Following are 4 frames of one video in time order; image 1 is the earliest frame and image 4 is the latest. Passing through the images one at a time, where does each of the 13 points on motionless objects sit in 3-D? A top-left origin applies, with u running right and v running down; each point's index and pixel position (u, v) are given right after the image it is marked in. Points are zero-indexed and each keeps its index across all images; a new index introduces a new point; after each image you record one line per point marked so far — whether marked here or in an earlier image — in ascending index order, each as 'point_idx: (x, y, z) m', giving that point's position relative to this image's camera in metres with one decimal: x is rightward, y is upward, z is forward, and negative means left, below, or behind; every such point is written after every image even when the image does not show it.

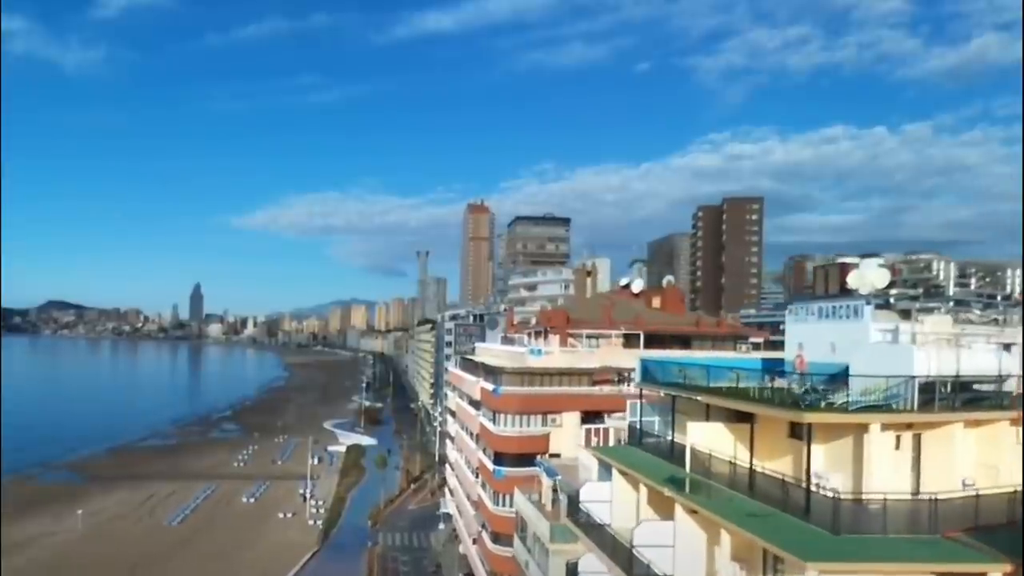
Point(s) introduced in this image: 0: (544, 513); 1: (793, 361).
0: (+0.6, -4.3, +16.5) m
1: (+4.3, -1.1, +13.1) m
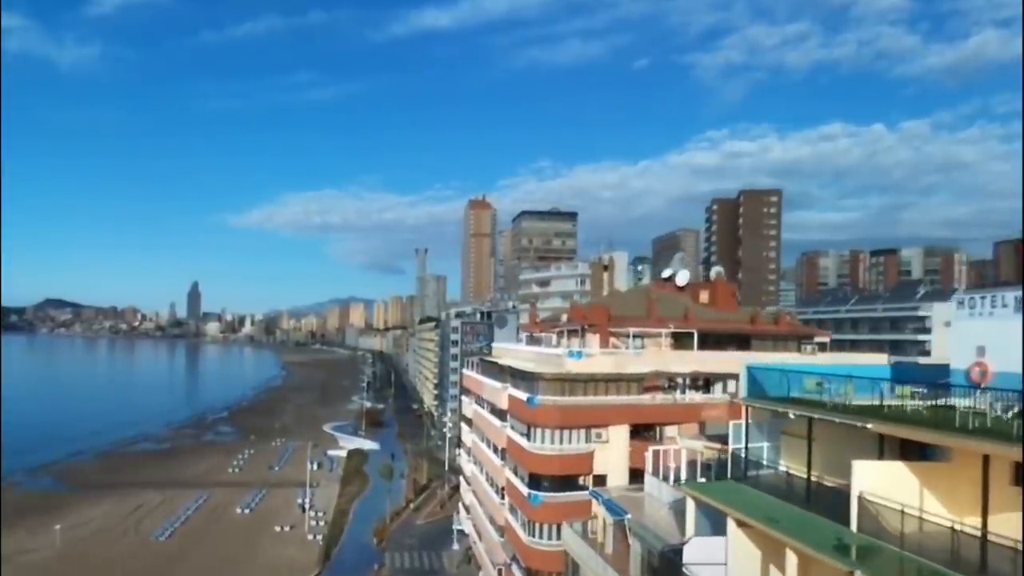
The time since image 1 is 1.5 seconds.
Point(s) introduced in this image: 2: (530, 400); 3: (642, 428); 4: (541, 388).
0: (+1.5, -4.1, +13.0) m
1: (+5.1, -0.9, +9.6) m
2: (+0.4, -2.5, +18.9) m
3: (+2.9, -3.1, +19.5) m
4: (+0.7, -2.2, +19.1) m
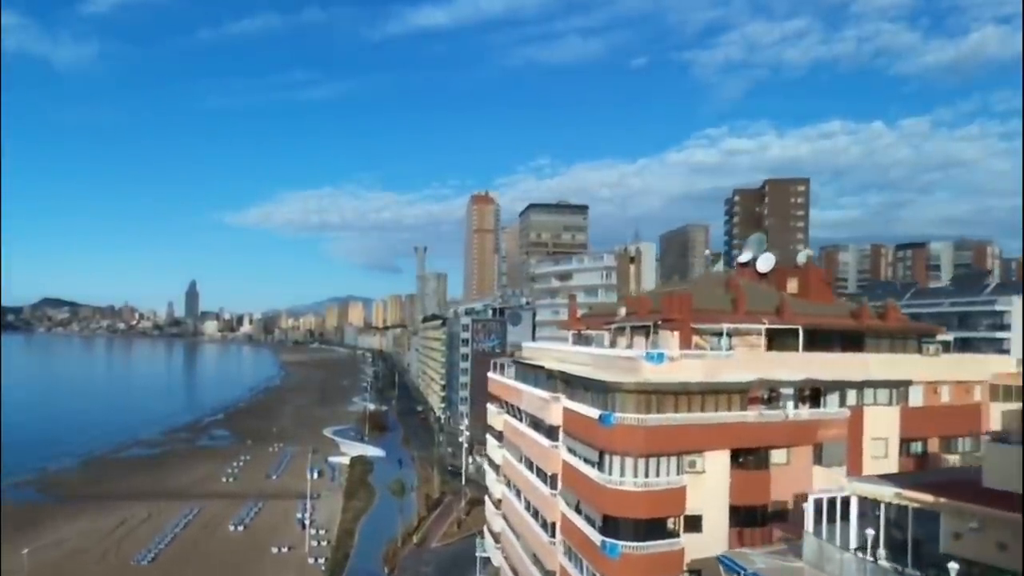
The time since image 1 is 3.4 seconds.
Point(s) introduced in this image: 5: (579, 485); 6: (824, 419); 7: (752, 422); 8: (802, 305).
0: (+2.6, -3.9, +8.5) m
1: (+6.3, -0.7, +5.1) m
2: (+1.5, -2.2, +14.4) m
3: (+4.0, -2.9, +15.0) m
4: (+1.8, -1.9, +14.6) m
5: (+1.2, -3.6, +15.8) m
6: (+5.7, -2.4, +15.8) m
7: (+4.2, -2.3, +15.0) m
8: (+6.4, -0.4, +19.2) m
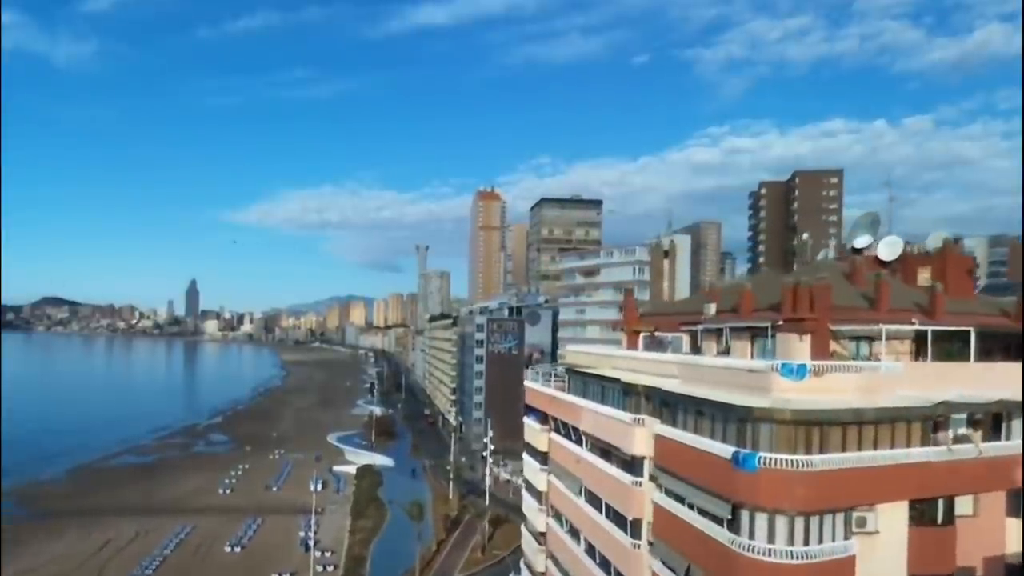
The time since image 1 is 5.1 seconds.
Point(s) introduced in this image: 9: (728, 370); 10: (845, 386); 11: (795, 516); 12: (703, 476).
0: (+3.8, -3.7, +4.3) m
1: (+7.4, -0.5, +0.9) m
2: (+2.7, -2.0, +10.3) m
3: (+5.2, -2.7, +10.8) m
4: (+3.0, -1.8, +10.4) m
5: (+2.4, -3.5, +11.7) m
6: (+6.9, -2.3, +11.7) m
7: (+5.3, -2.2, +10.8) m
8: (+7.6, -0.2, +15.1) m
9: (+3.3, -1.2, +12.5) m
10: (+4.3, -1.2, +11.4) m
11: (+3.2, -2.6, +10.0) m
12: (+2.5, -2.5, +11.3) m
